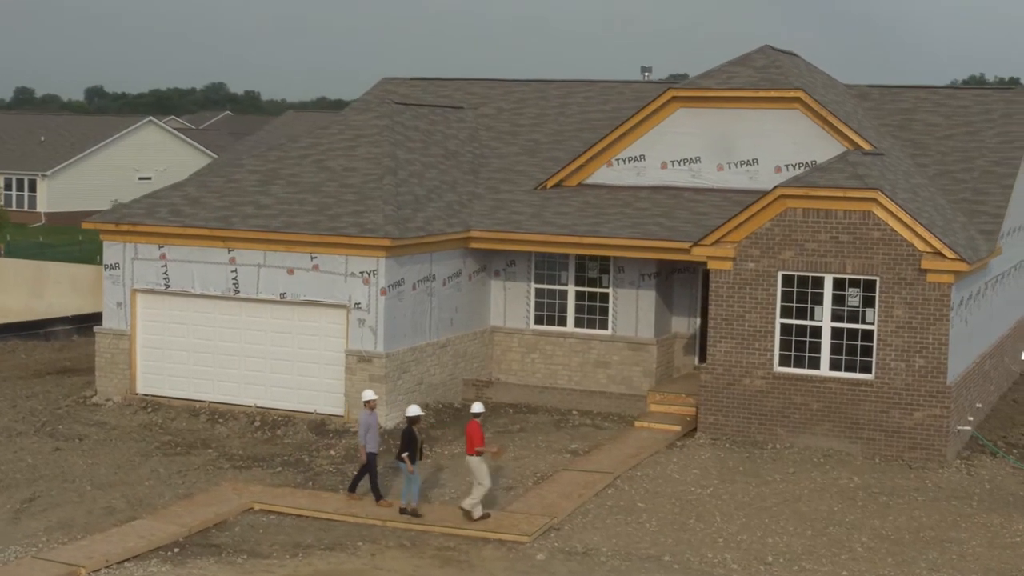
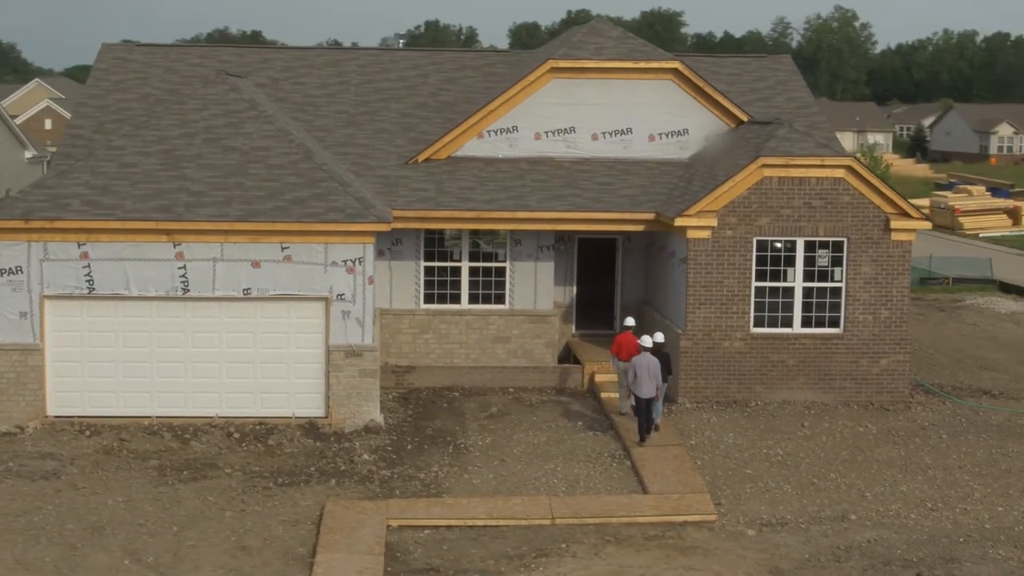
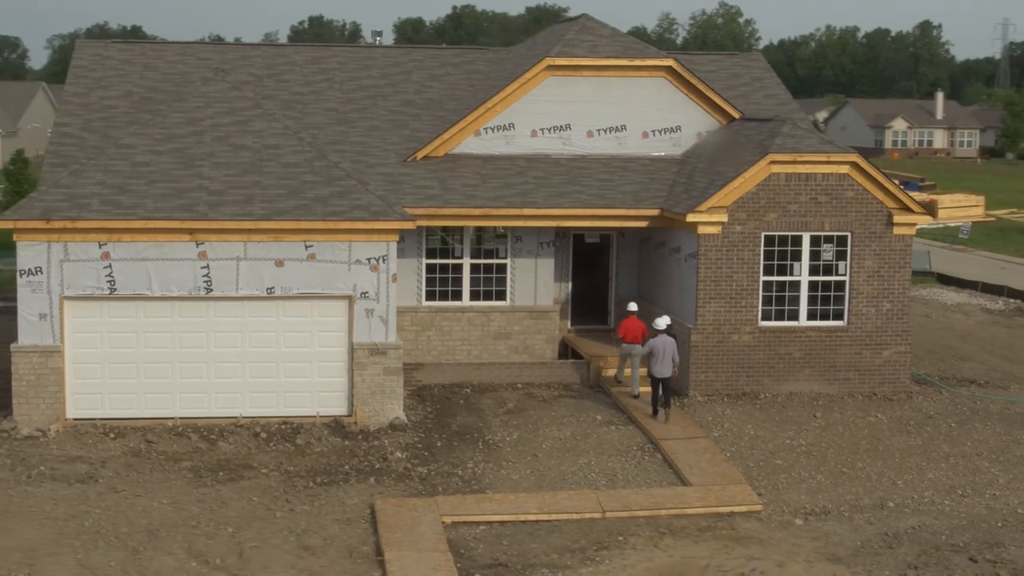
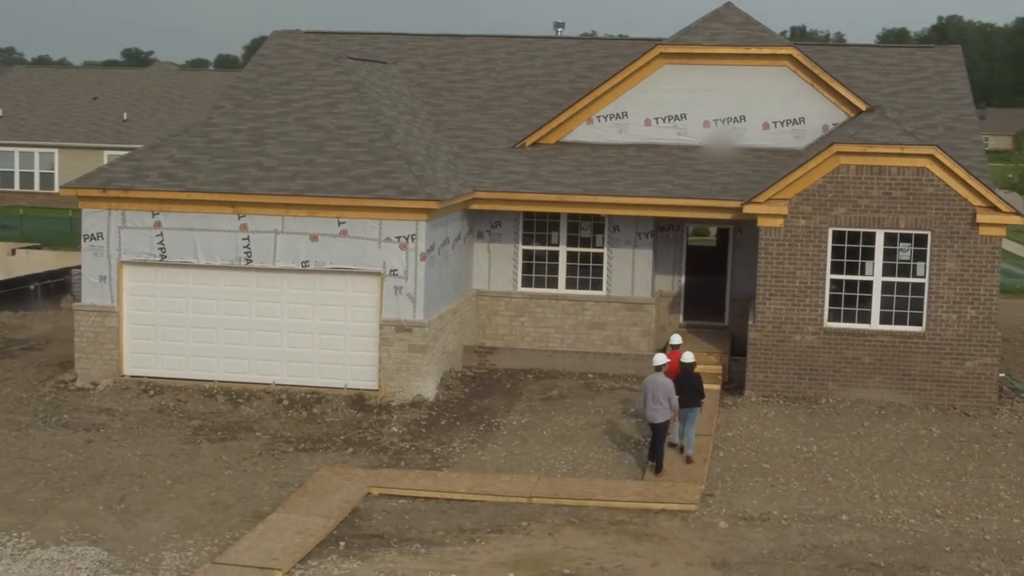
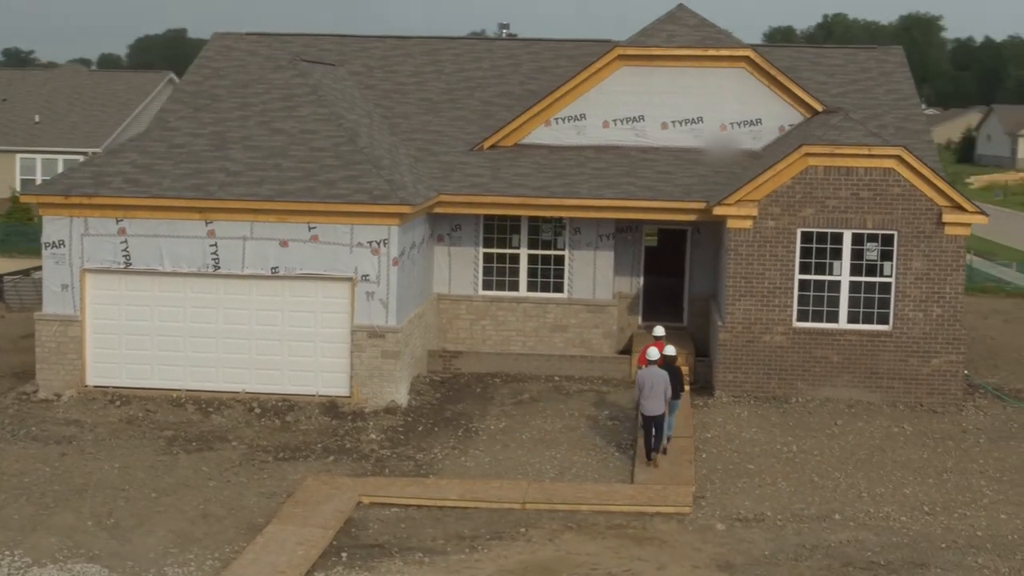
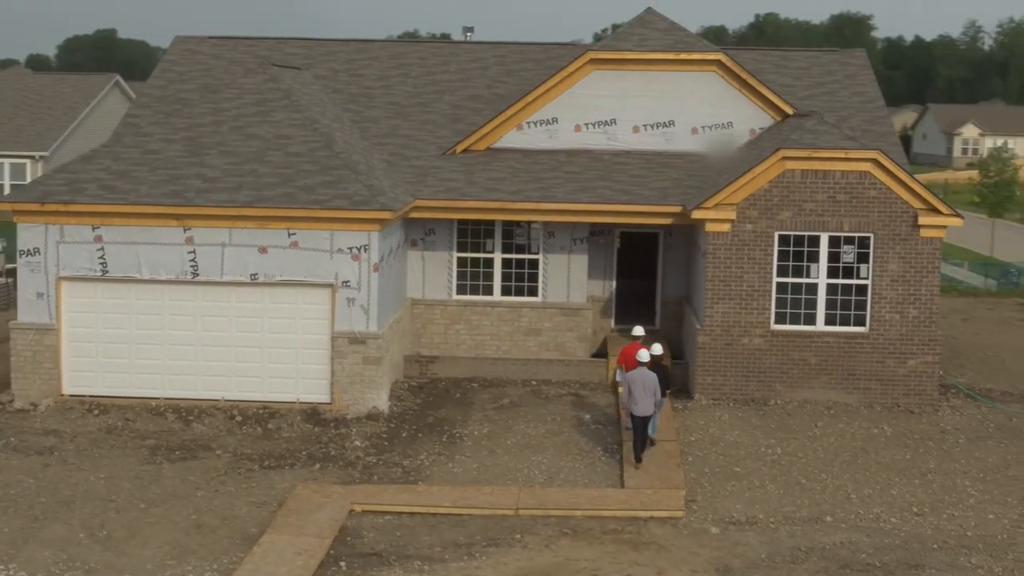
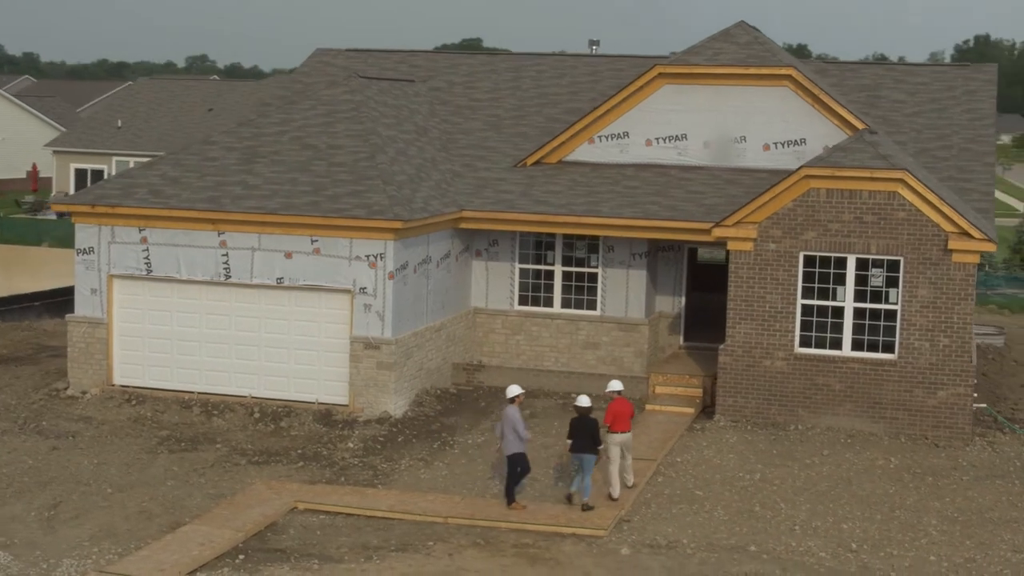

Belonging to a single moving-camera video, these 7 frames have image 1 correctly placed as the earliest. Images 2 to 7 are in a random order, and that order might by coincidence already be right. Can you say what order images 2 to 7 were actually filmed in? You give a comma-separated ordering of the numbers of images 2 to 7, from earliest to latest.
7, 4, 5, 6, 2, 3
